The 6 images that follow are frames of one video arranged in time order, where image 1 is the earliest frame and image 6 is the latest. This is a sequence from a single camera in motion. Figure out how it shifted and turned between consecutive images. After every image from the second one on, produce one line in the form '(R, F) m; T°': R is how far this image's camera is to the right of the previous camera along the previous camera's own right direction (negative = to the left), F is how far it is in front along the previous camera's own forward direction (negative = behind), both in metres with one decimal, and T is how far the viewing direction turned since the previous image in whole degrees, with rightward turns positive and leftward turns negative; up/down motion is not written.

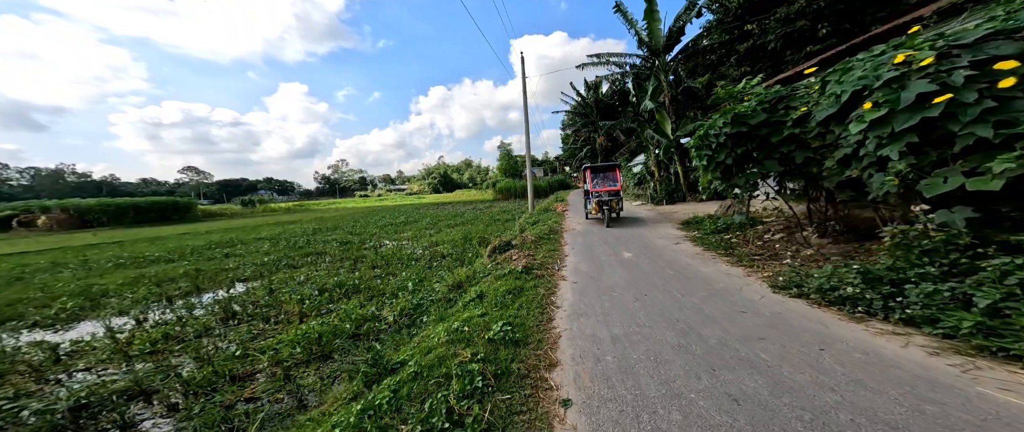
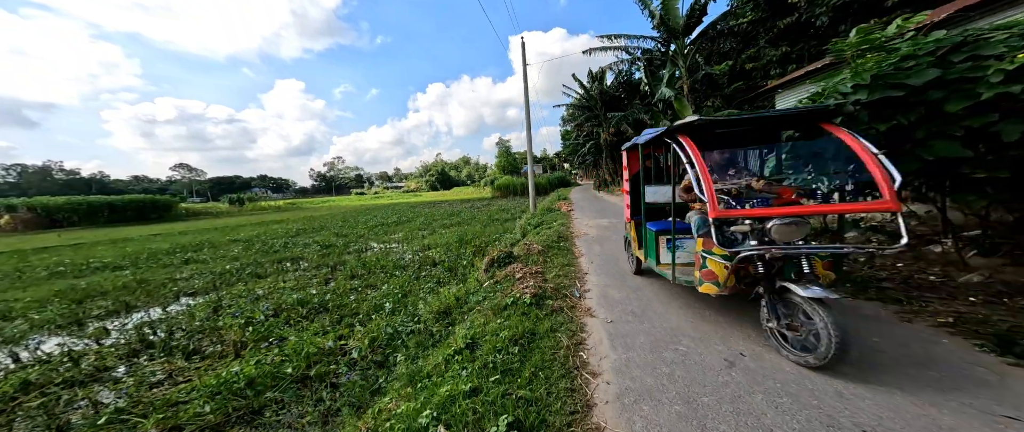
(-0.1, +1.4) m; 0°
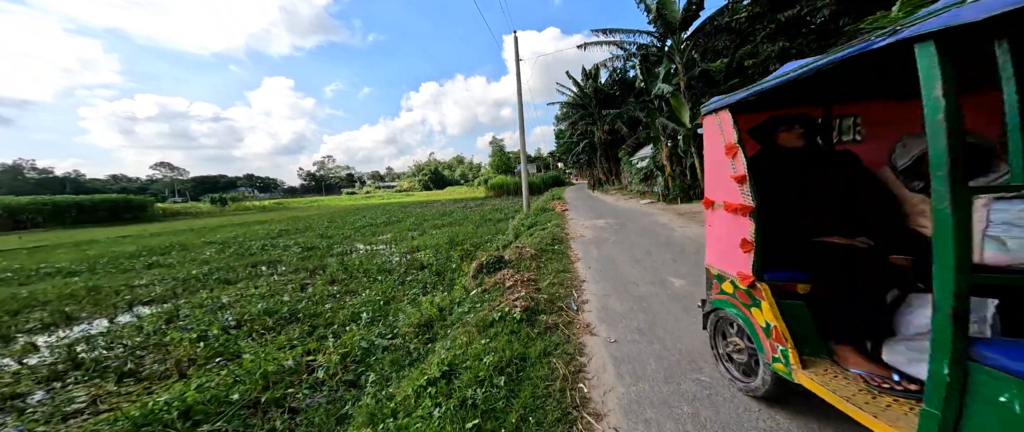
(+0.1, +0.5) m; +1°
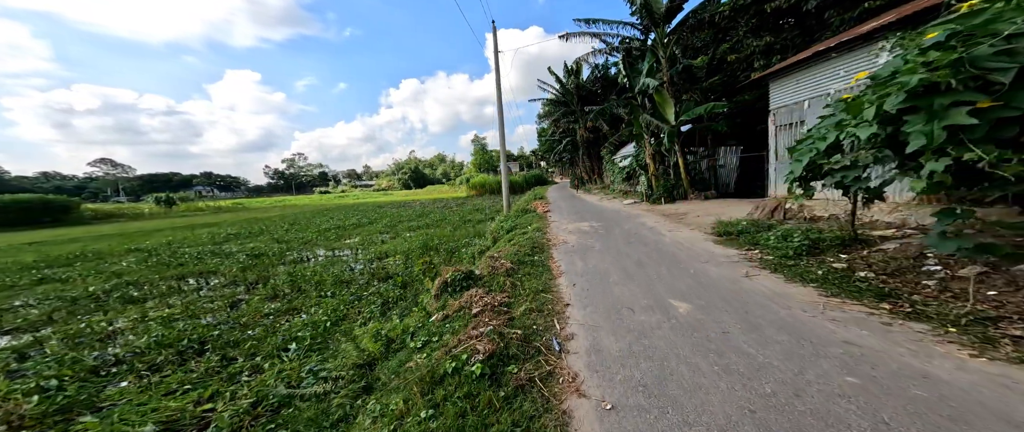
(+0.1, +0.8) m; +3°
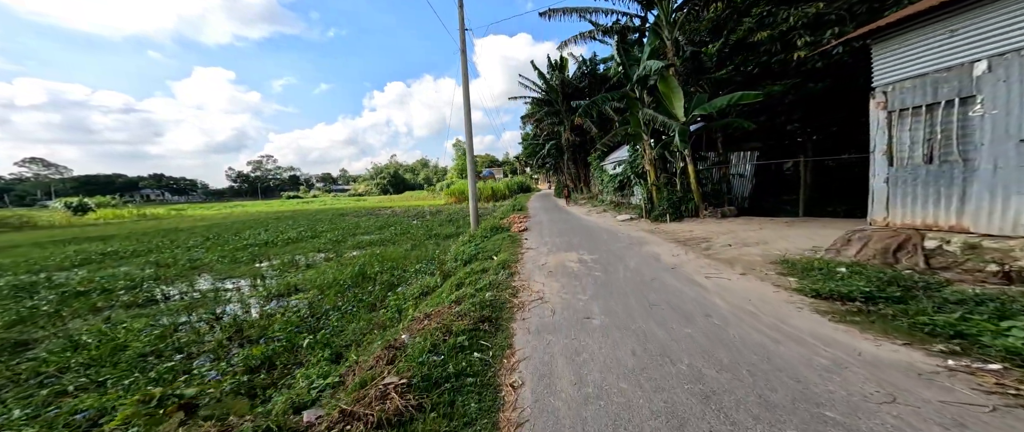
(+0.5, +2.7) m; +3°
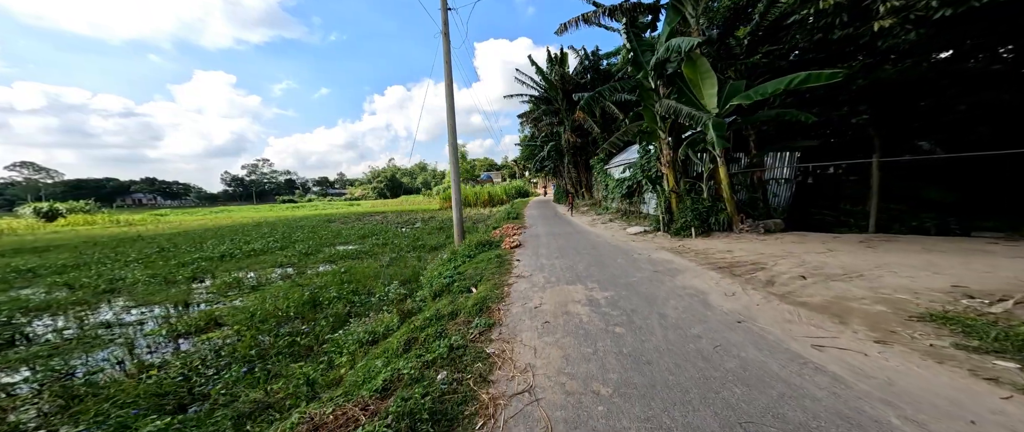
(+0.2, +1.7) m; 0°
